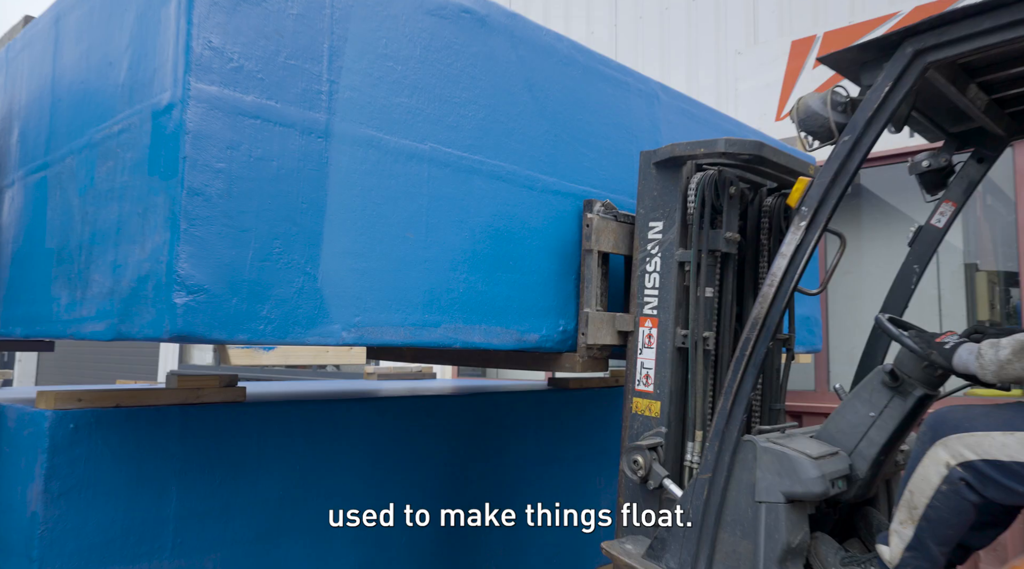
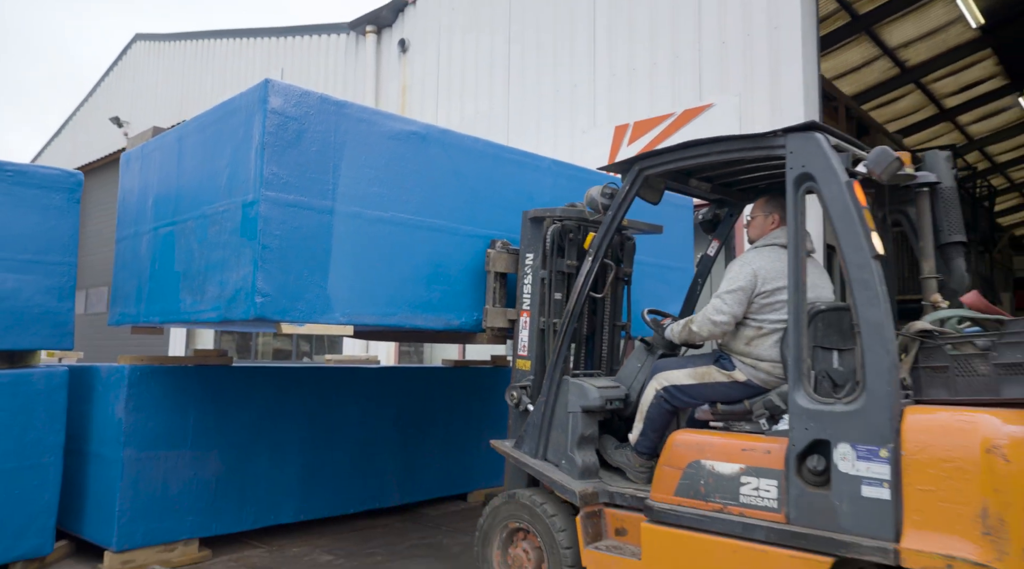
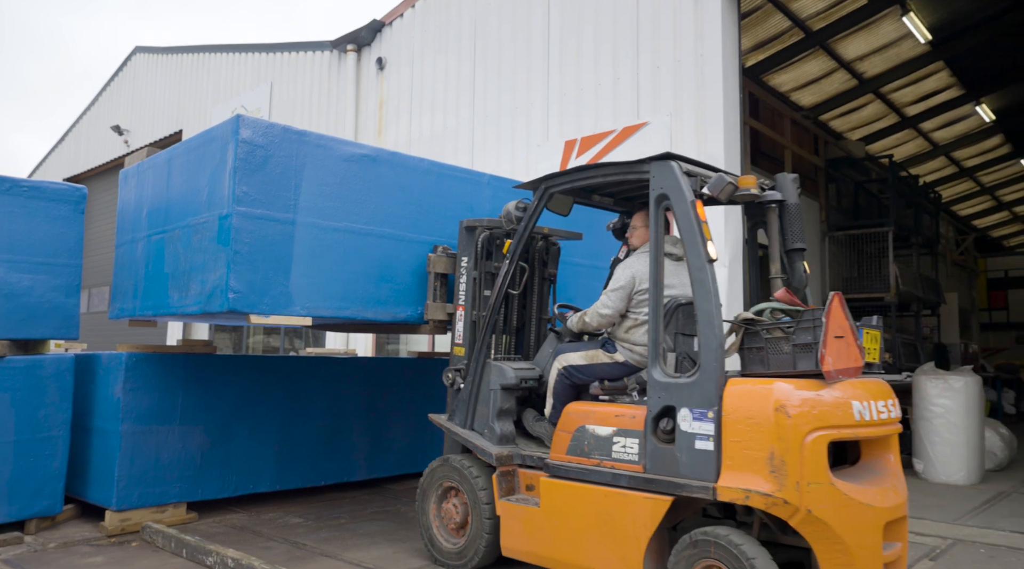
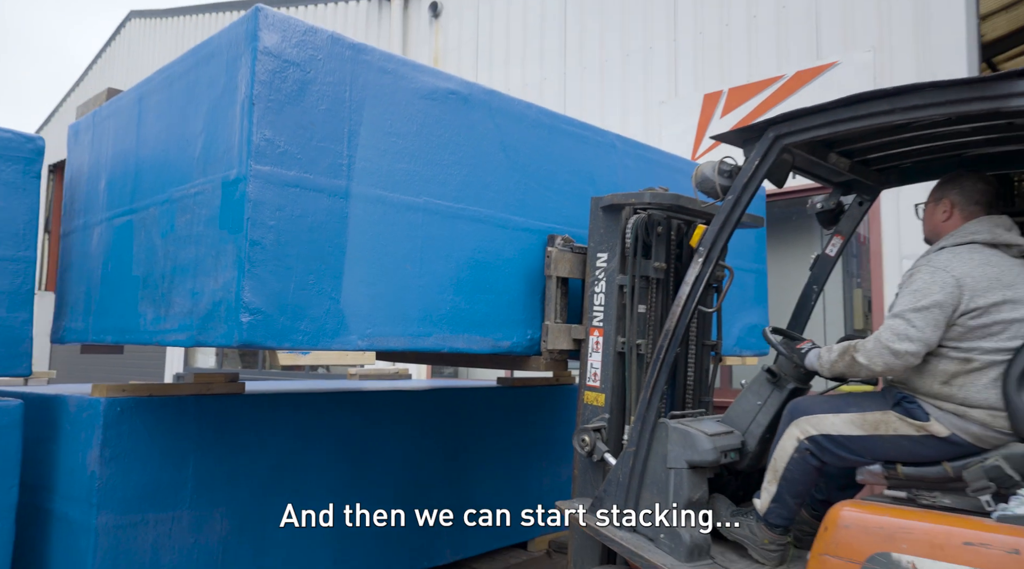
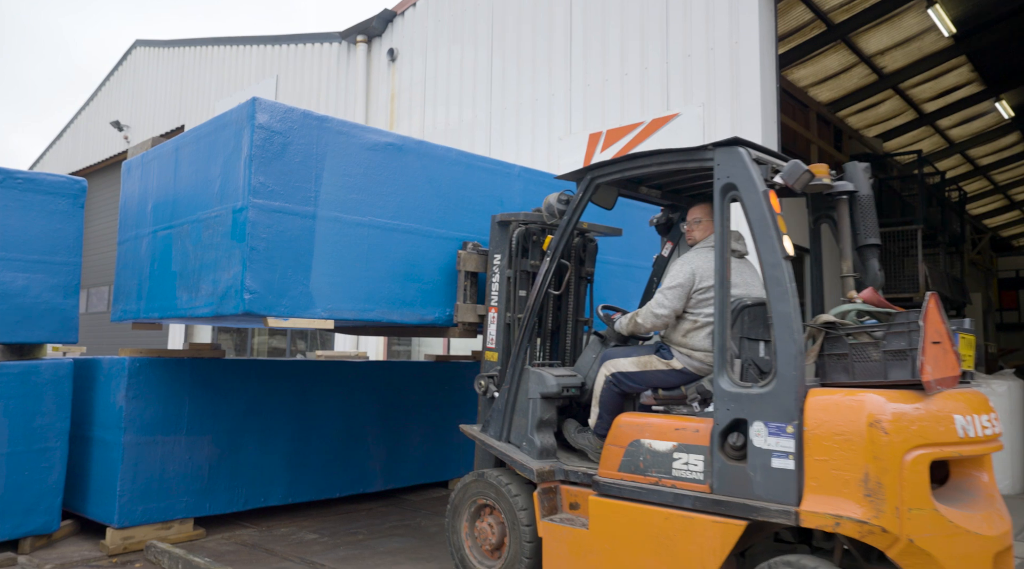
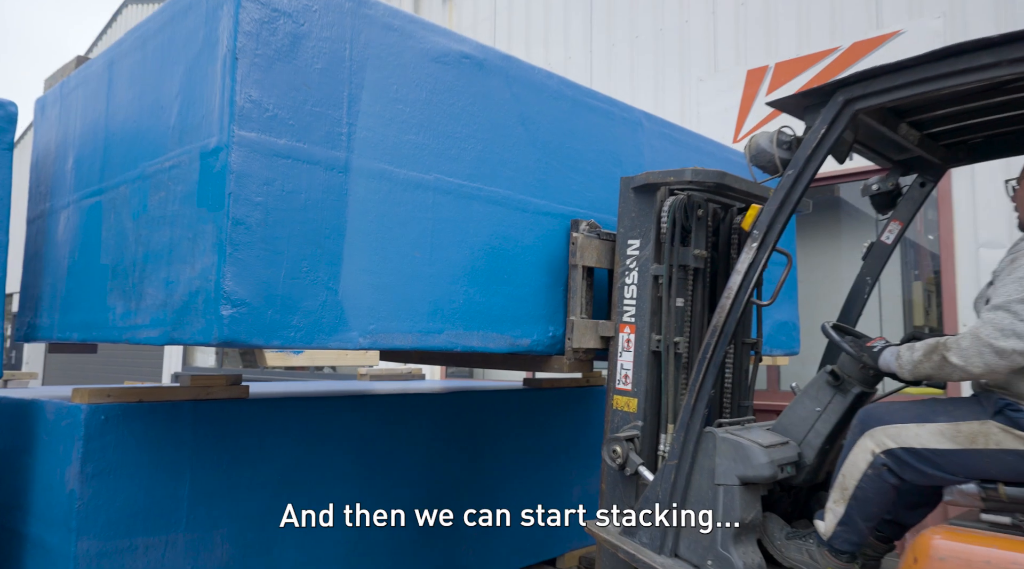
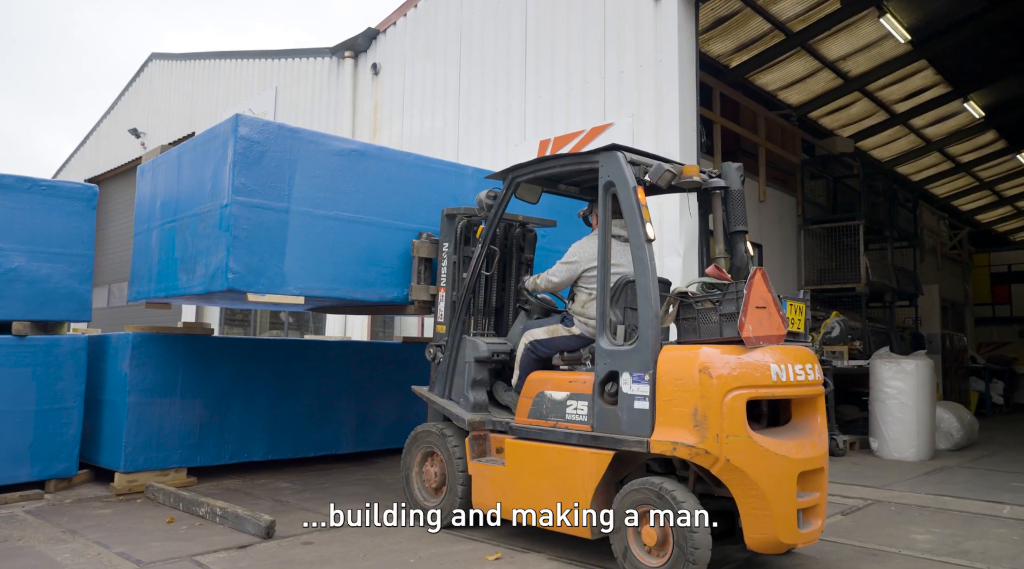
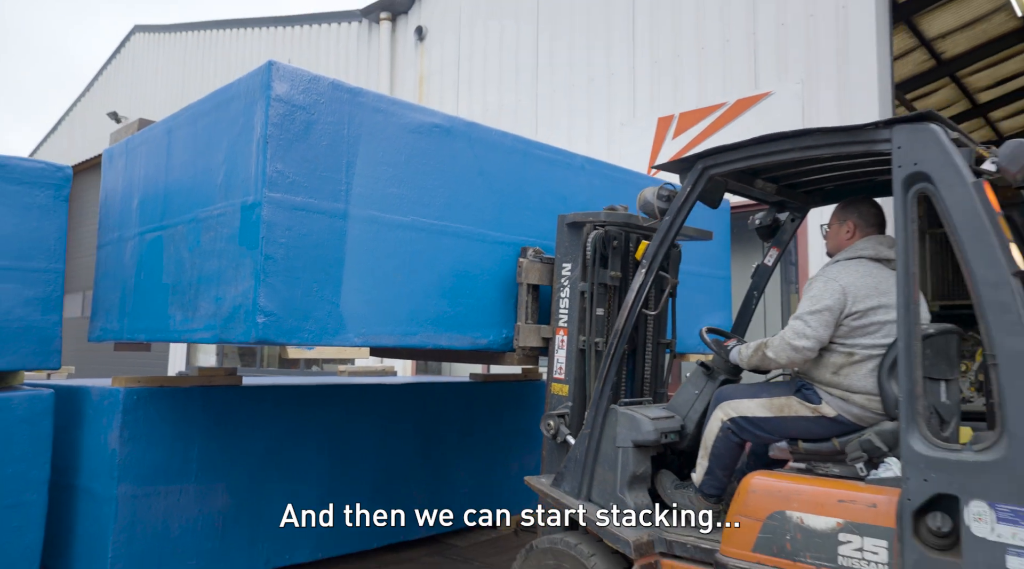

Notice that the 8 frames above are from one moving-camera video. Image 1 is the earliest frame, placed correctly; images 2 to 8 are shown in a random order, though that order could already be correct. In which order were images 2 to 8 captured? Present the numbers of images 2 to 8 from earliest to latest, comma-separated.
6, 4, 8, 2, 5, 3, 7
